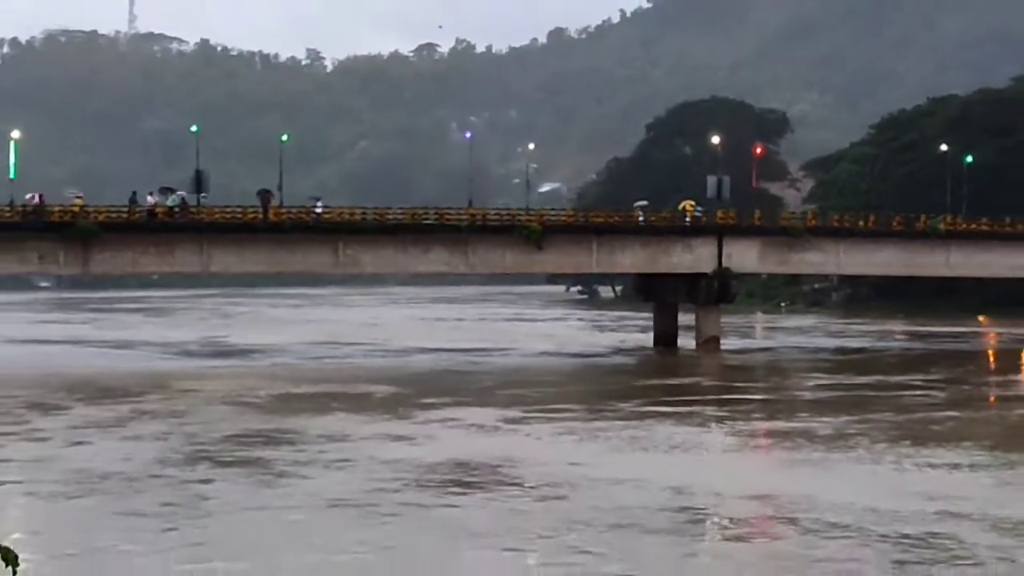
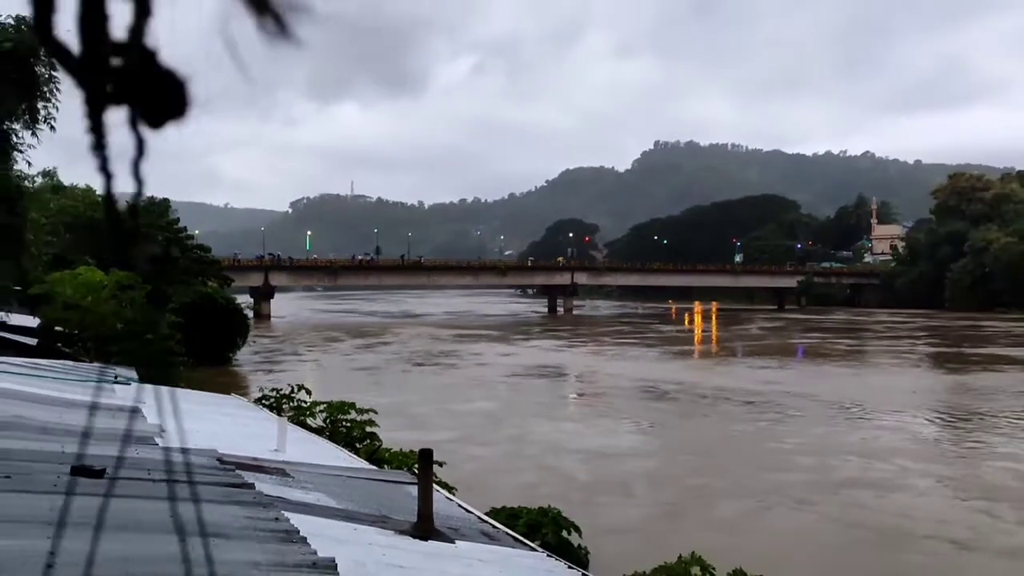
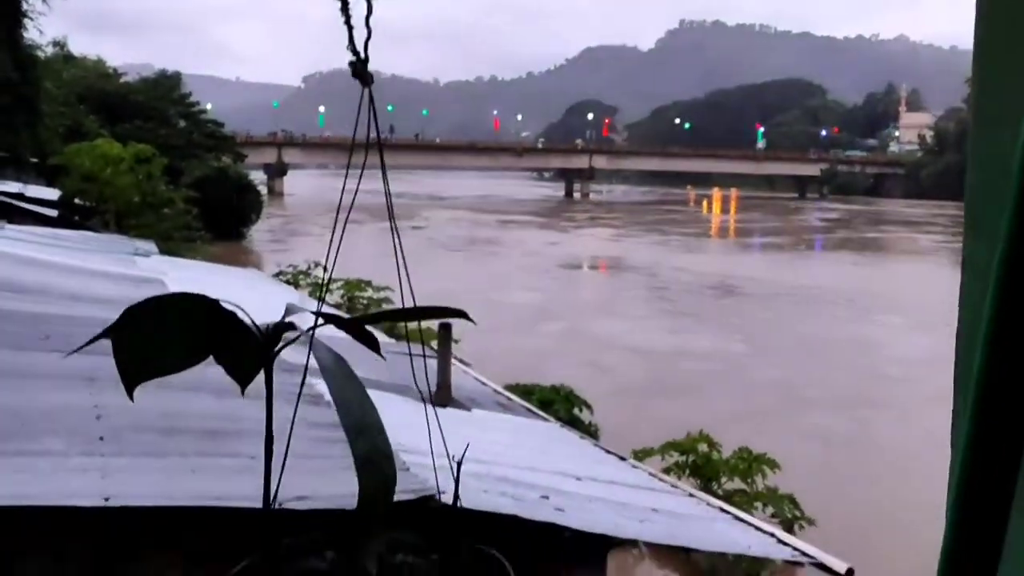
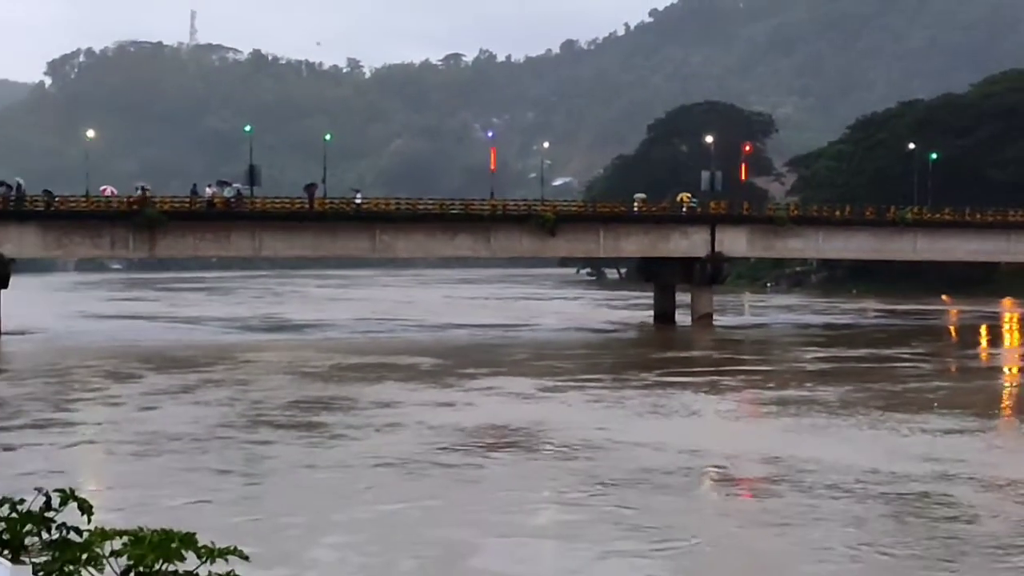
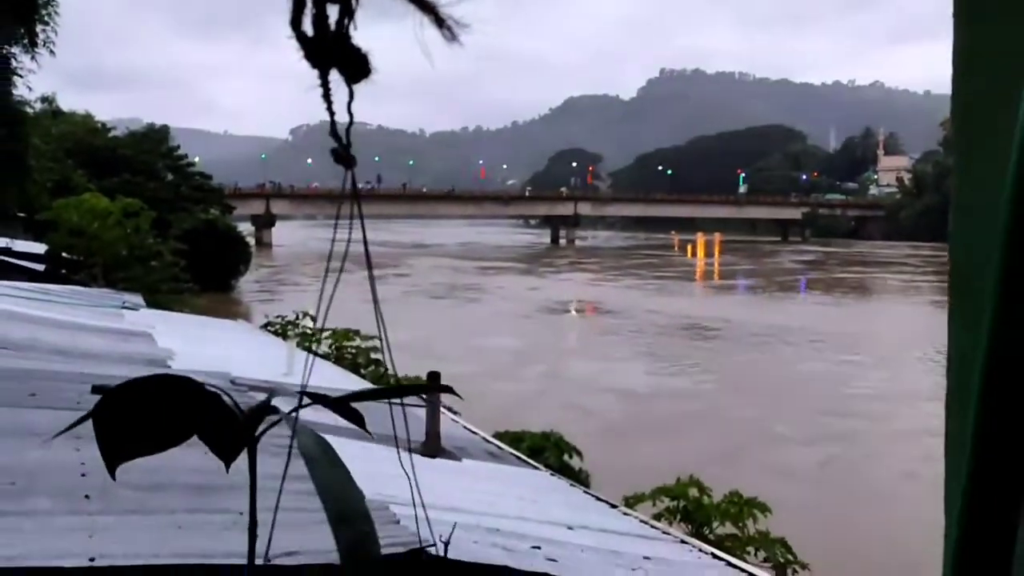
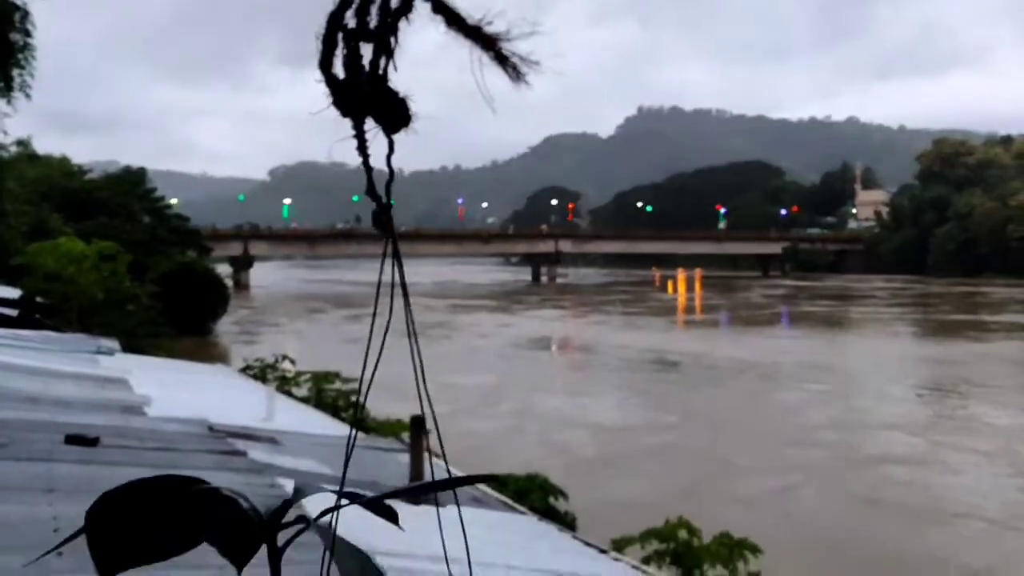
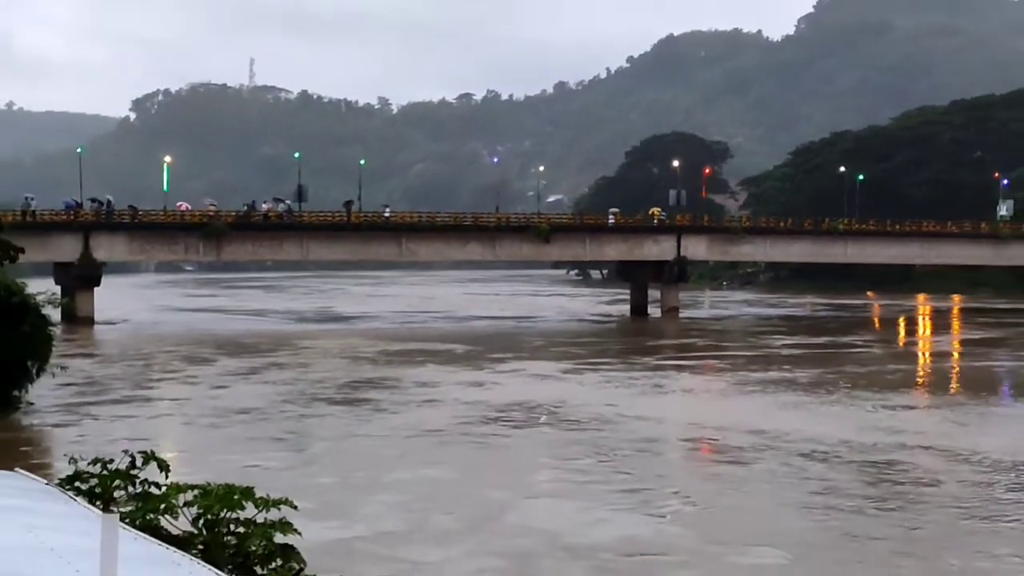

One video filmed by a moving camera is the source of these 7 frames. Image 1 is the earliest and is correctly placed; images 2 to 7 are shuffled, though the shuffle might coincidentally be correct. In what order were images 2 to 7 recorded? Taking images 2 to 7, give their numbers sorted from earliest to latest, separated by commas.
4, 7, 2, 6, 5, 3
